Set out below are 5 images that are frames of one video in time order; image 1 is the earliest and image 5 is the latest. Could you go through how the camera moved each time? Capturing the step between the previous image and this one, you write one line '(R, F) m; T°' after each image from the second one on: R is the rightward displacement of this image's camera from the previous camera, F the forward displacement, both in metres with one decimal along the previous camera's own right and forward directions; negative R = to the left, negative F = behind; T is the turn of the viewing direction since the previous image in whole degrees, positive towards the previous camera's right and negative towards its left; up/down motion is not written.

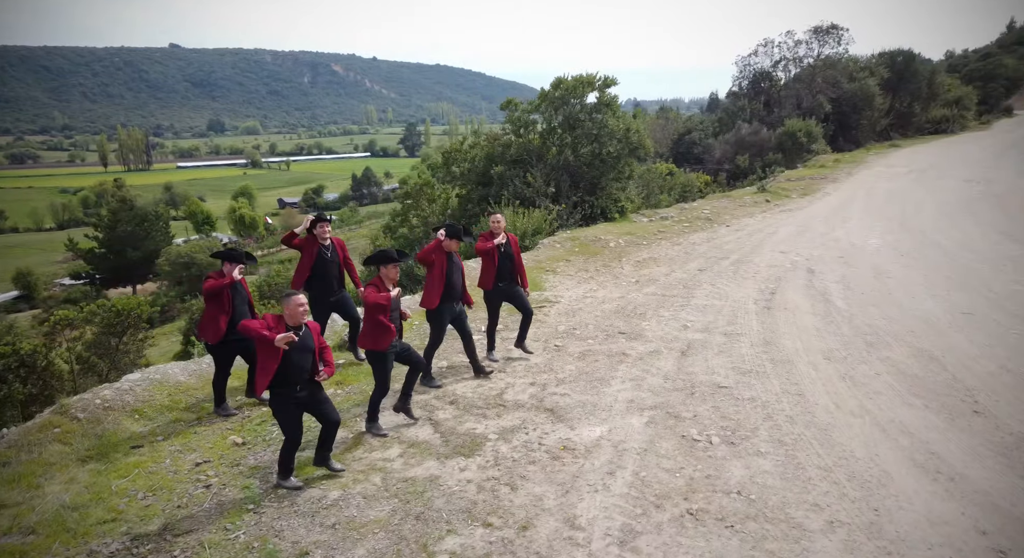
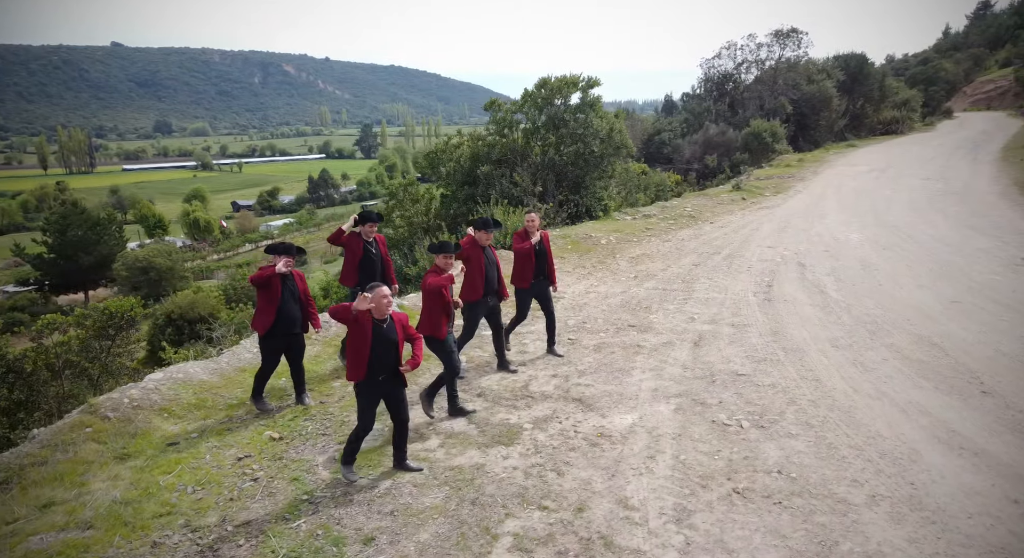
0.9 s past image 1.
(-0.5, -0.1) m; +2°
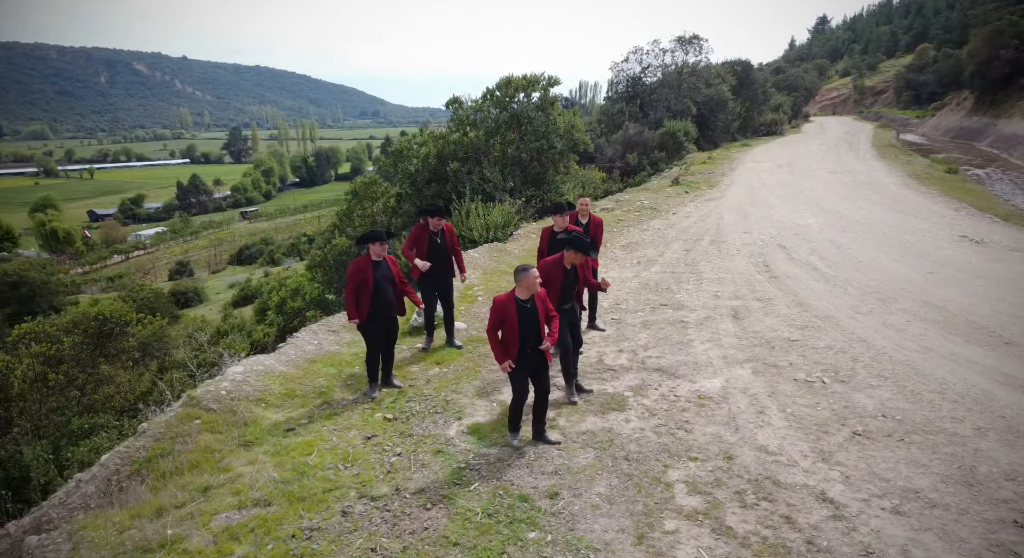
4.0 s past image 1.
(-1.4, -0.1) m; +5°
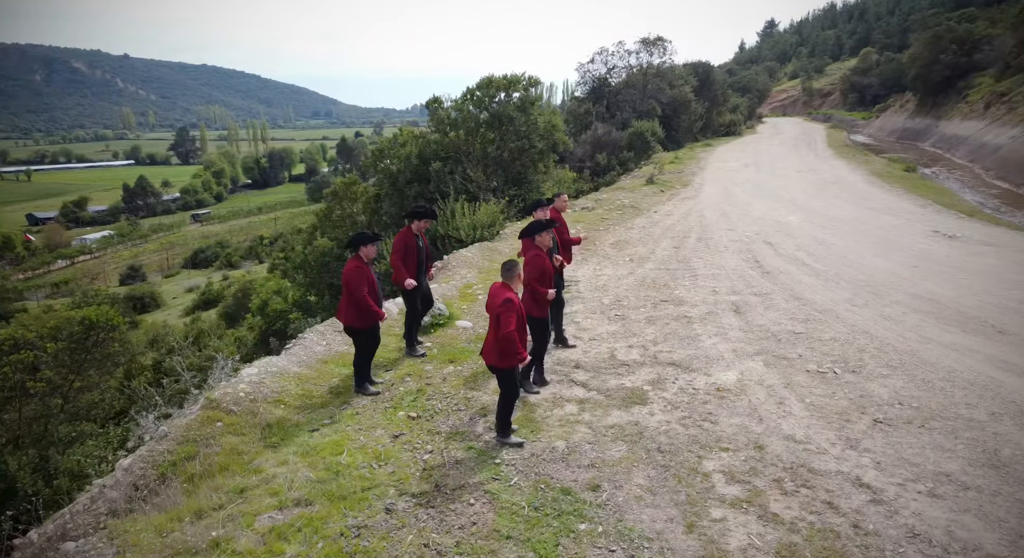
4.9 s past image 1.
(-0.4, 0.0) m; +2°
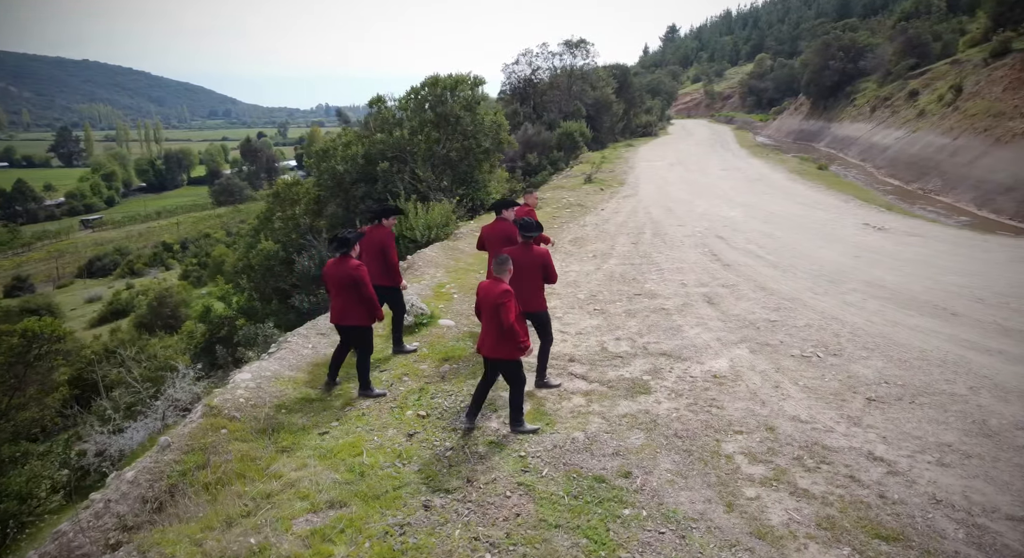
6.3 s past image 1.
(-0.6, 0.0) m; +5°
